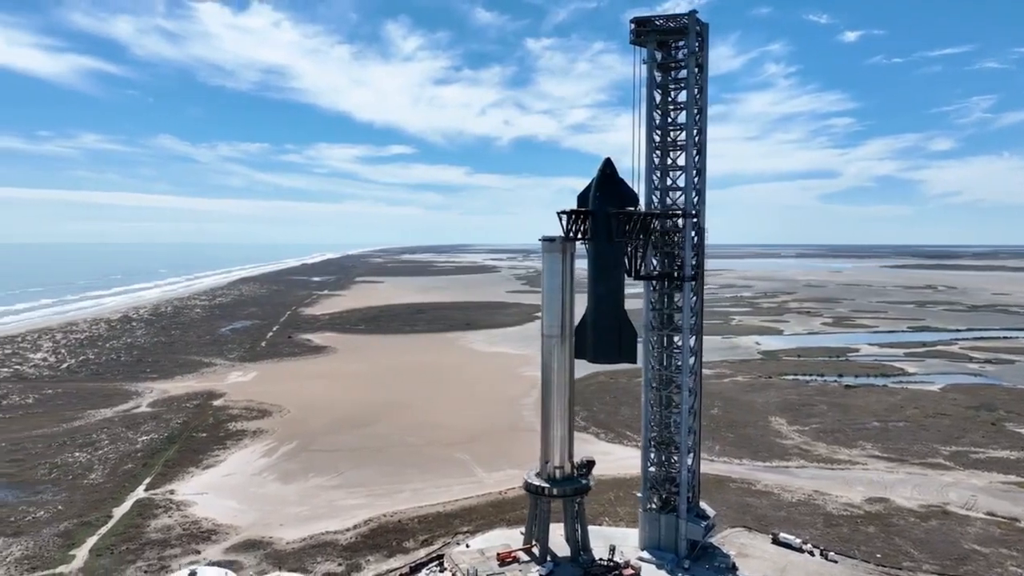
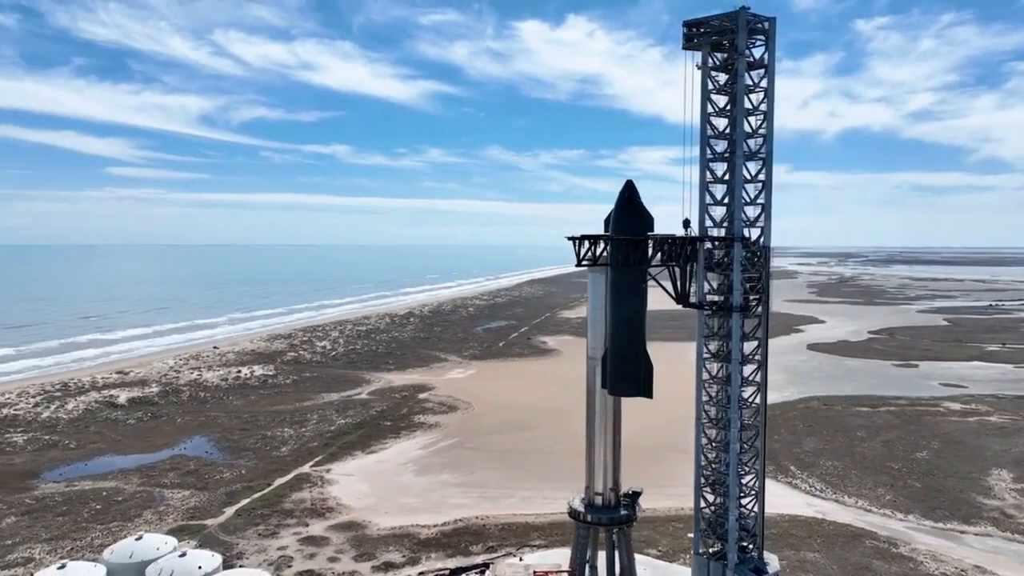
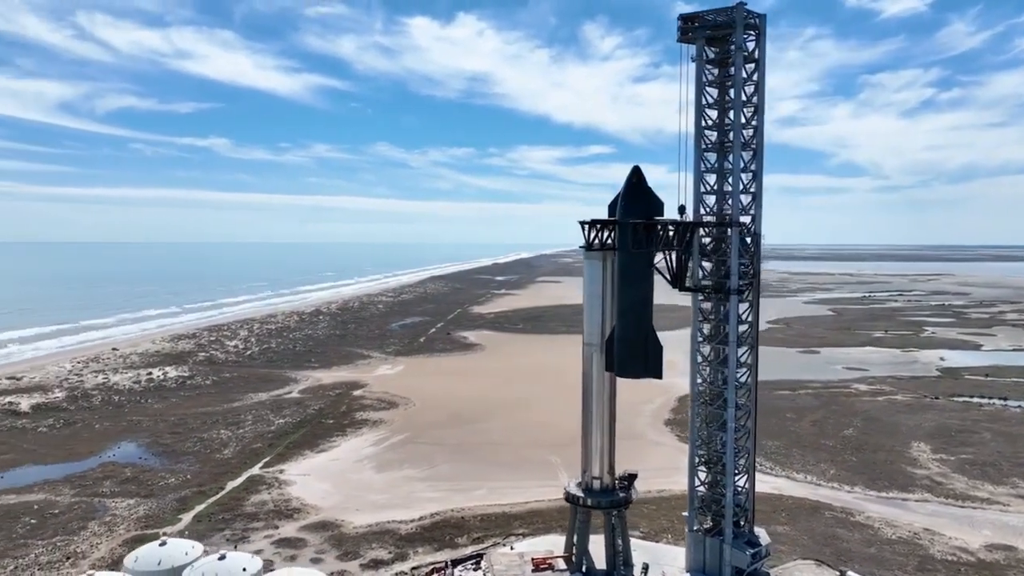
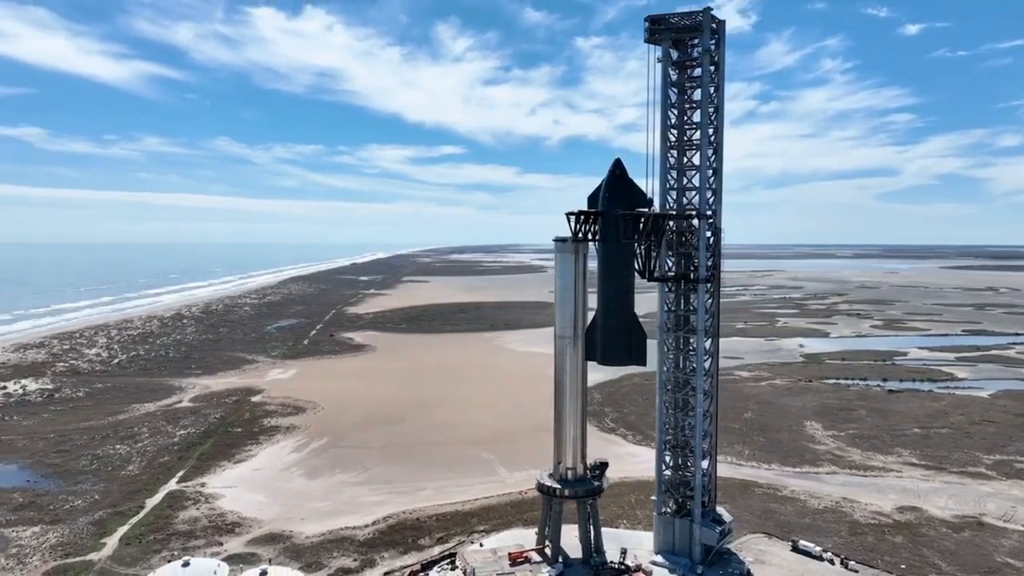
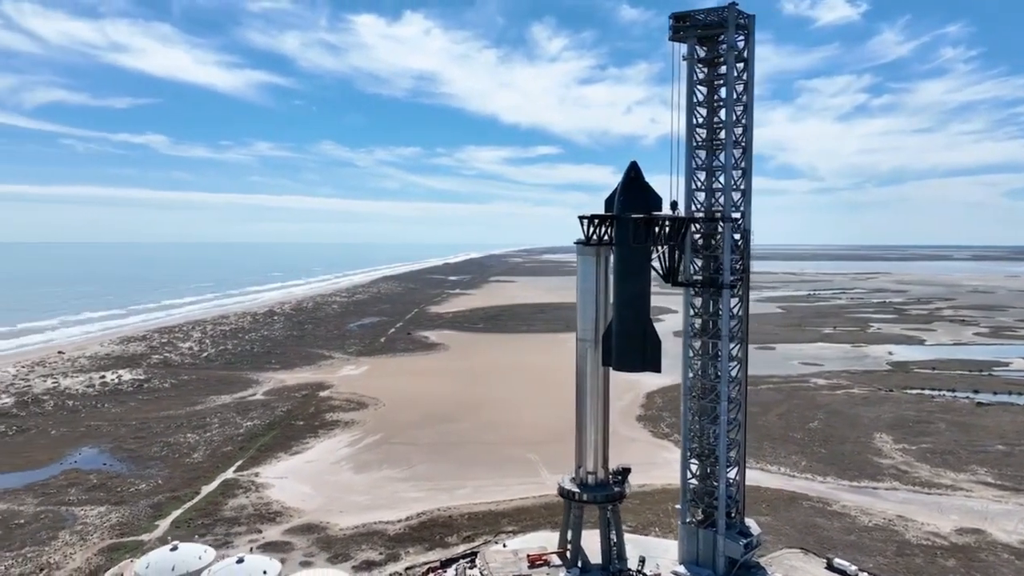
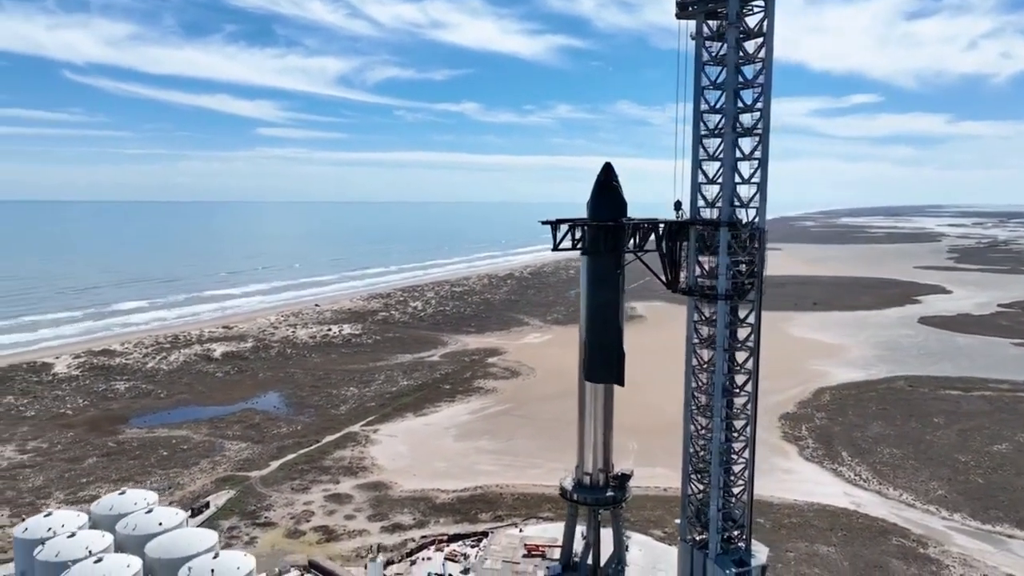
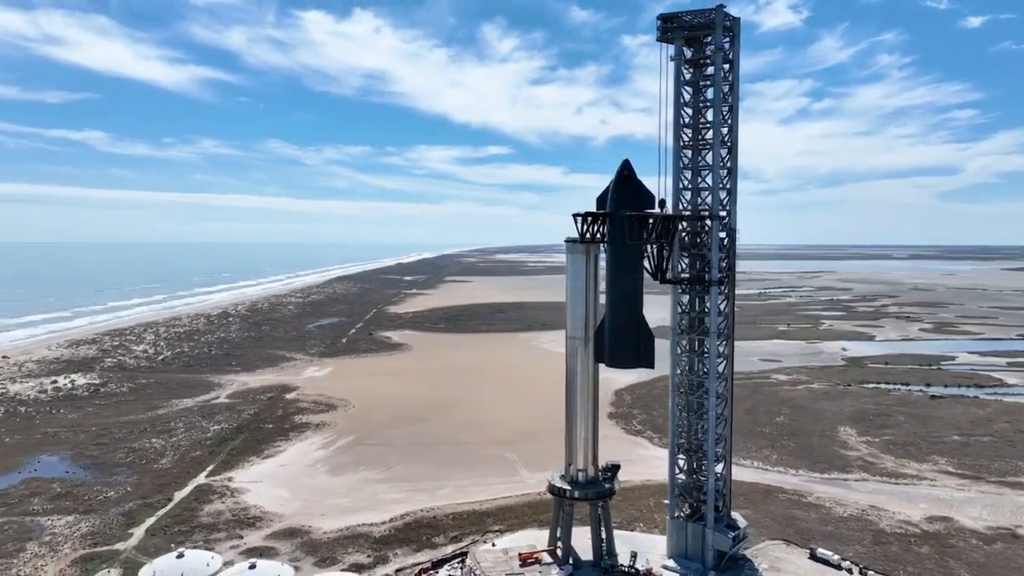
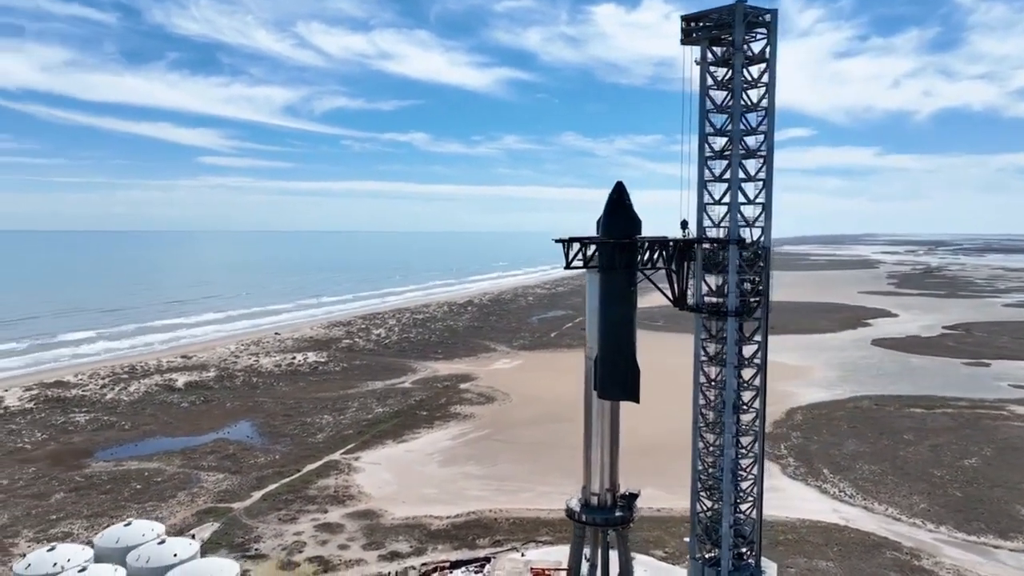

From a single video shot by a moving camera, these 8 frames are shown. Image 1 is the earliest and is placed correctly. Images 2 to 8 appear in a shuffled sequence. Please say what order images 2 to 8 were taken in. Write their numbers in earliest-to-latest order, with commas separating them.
4, 7, 5, 3, 2, 8, 6
